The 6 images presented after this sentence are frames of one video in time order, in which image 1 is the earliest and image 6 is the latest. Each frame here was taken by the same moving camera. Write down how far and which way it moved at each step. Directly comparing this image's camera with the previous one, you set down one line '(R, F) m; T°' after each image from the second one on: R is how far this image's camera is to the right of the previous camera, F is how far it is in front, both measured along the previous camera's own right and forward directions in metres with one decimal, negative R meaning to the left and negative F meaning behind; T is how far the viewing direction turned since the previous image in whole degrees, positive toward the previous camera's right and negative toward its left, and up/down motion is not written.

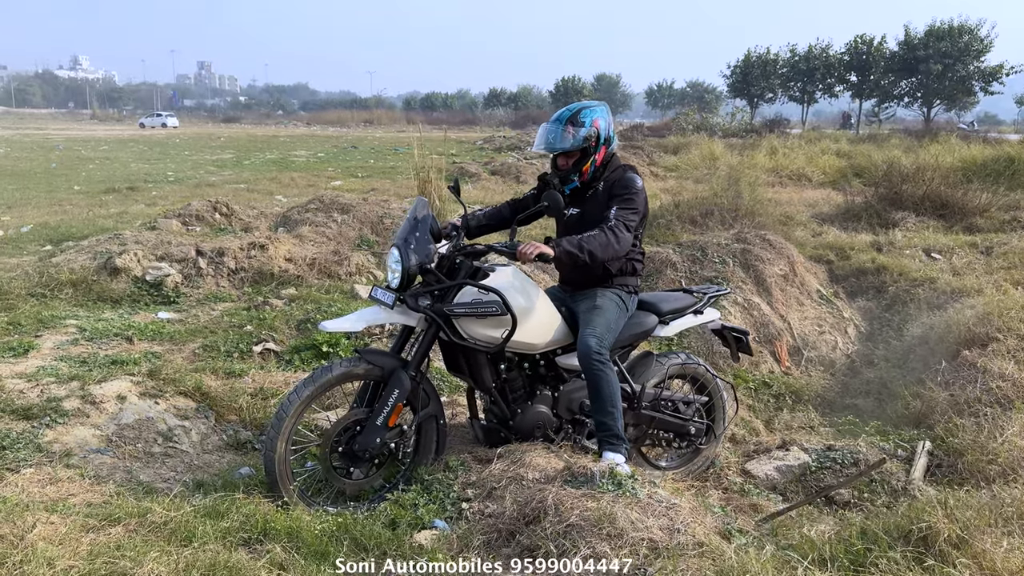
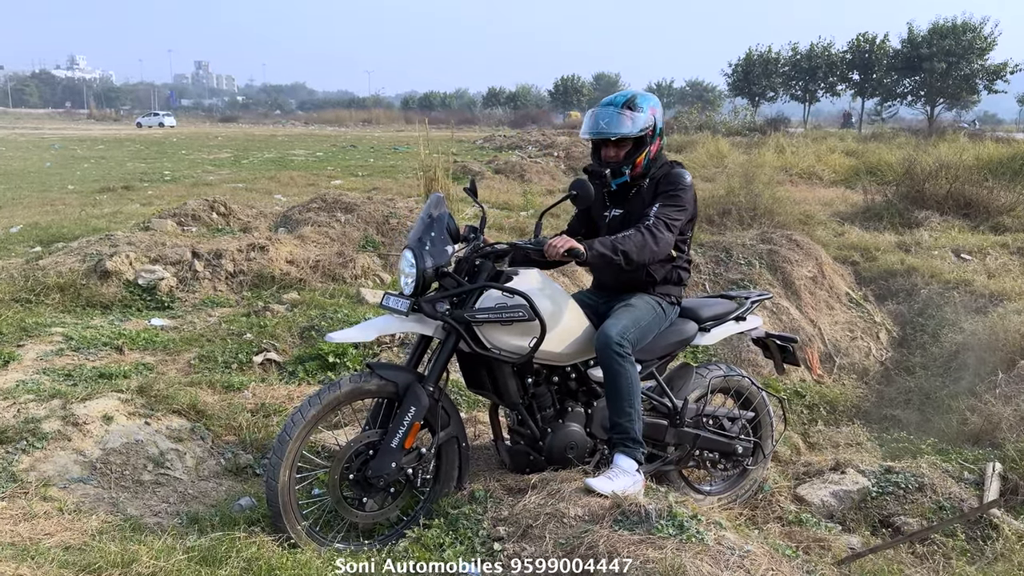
(-0.1, +0.4) m; 0°
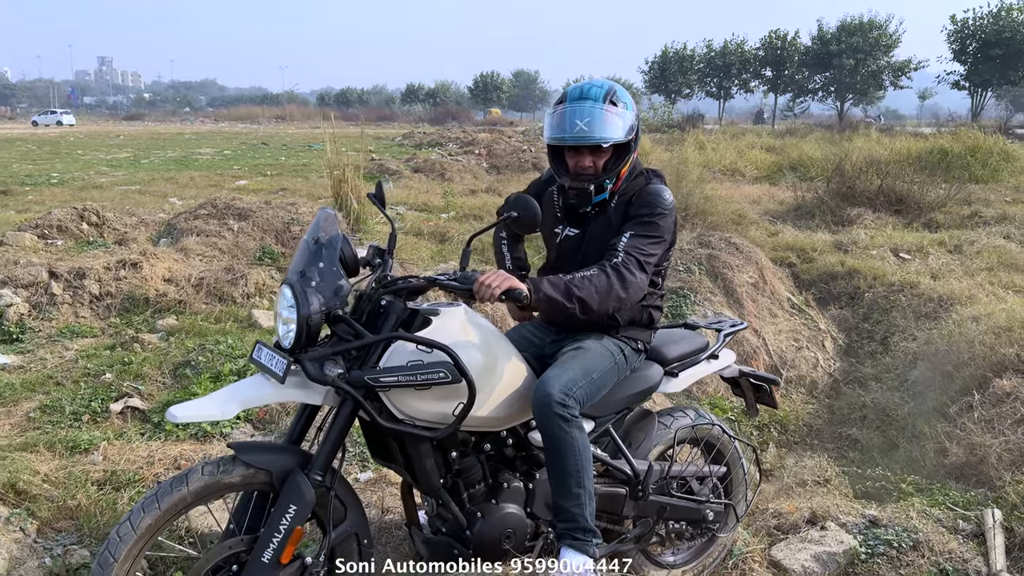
(0.0, +0.7) m; +5°
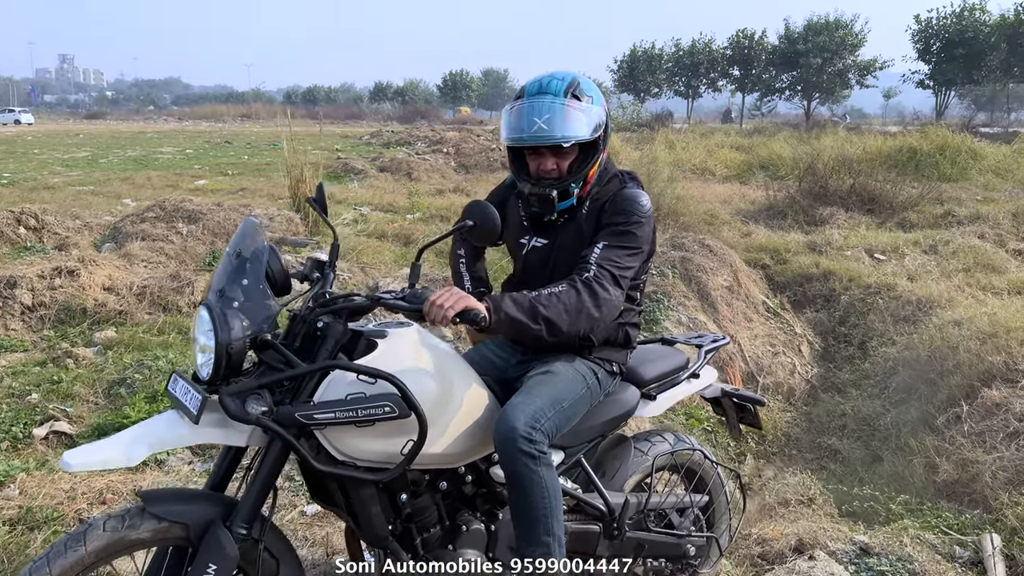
(0.0, +0.3) m; +2°
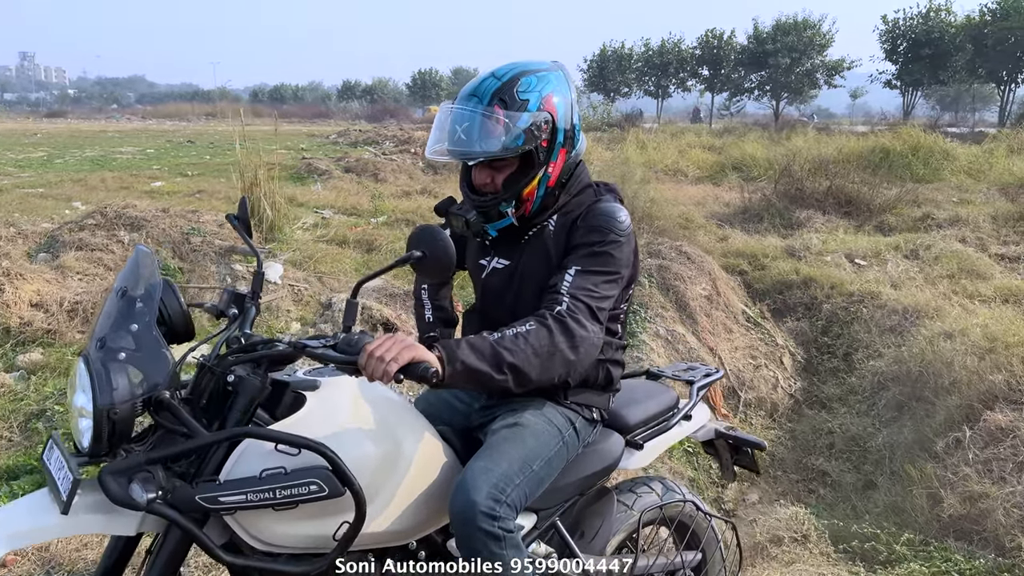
(0.0, +0.4) m; +2°
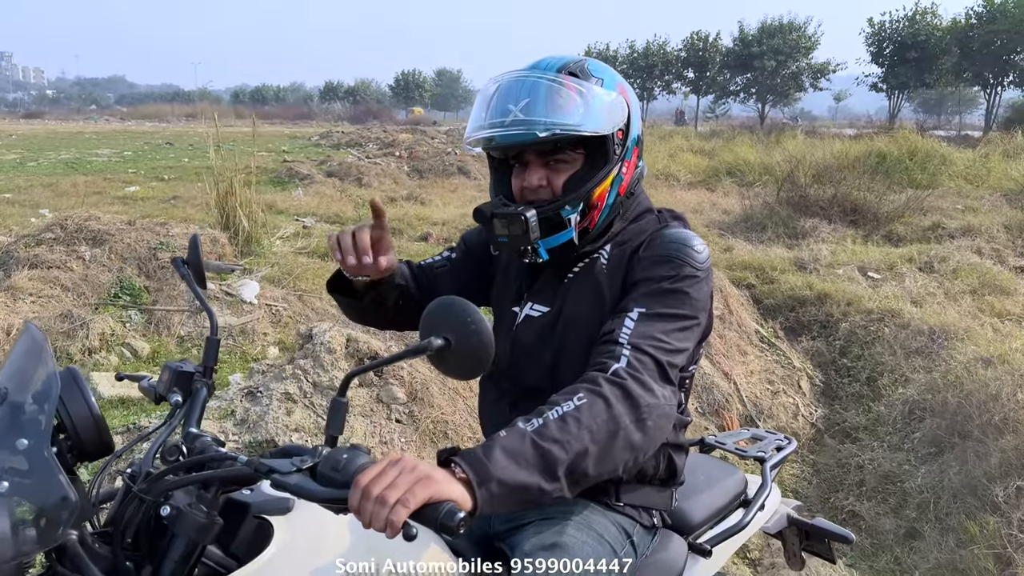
(-0.1, +0.5) m; +1°
